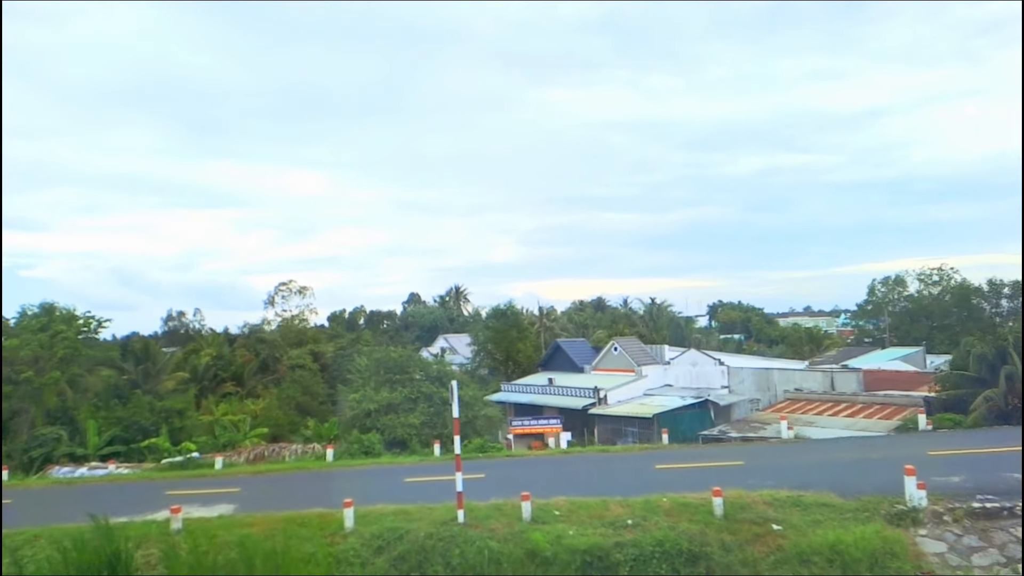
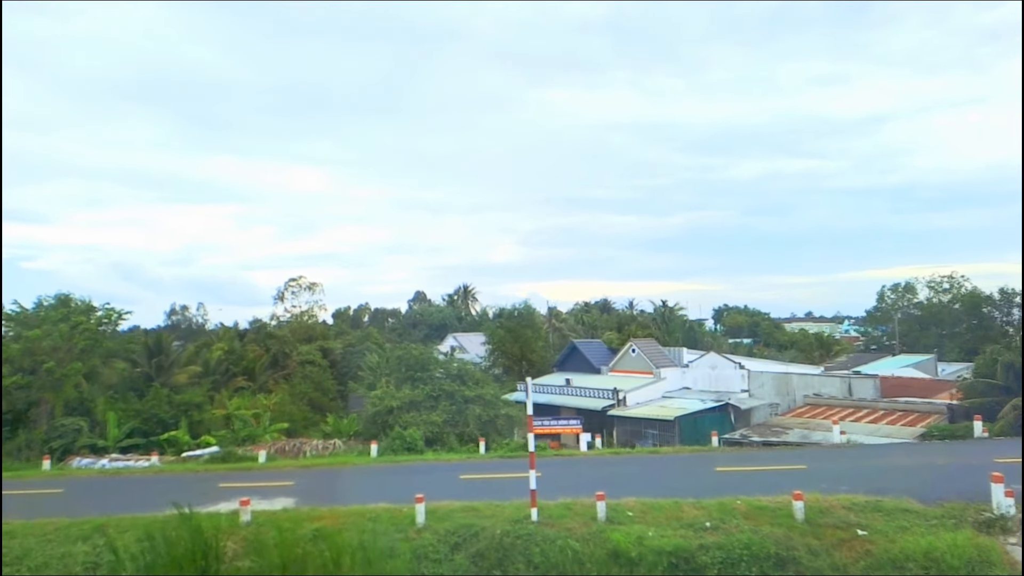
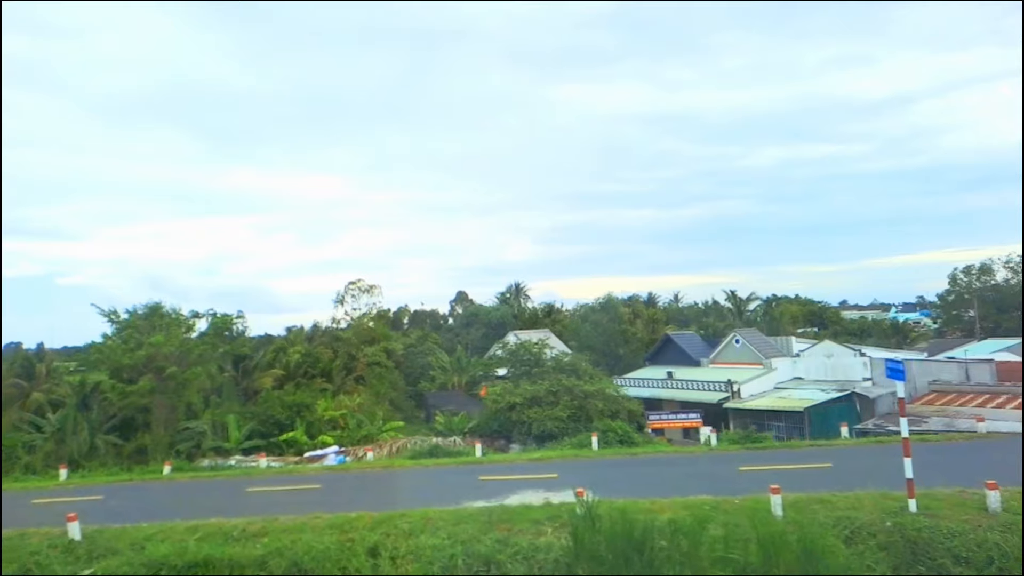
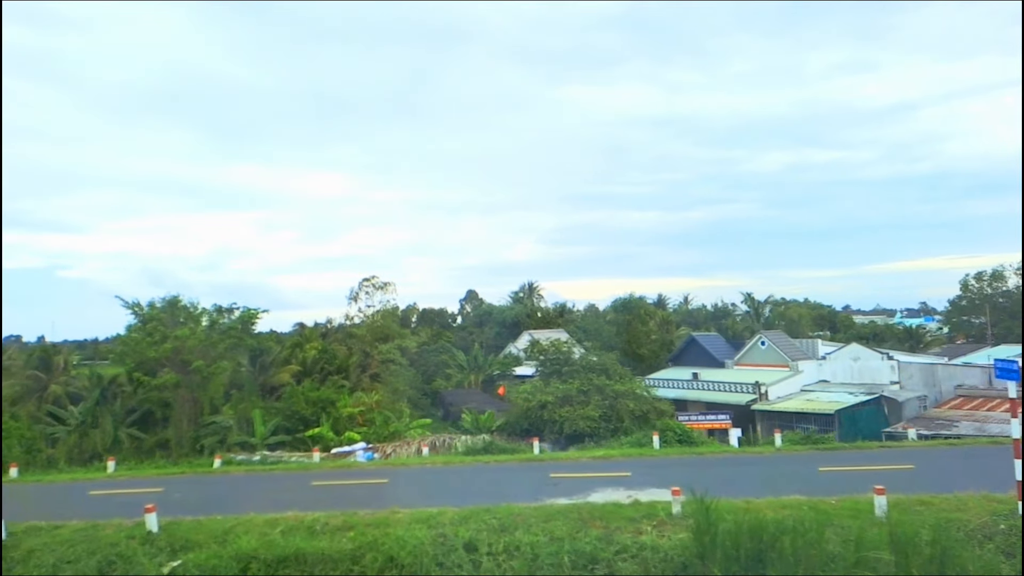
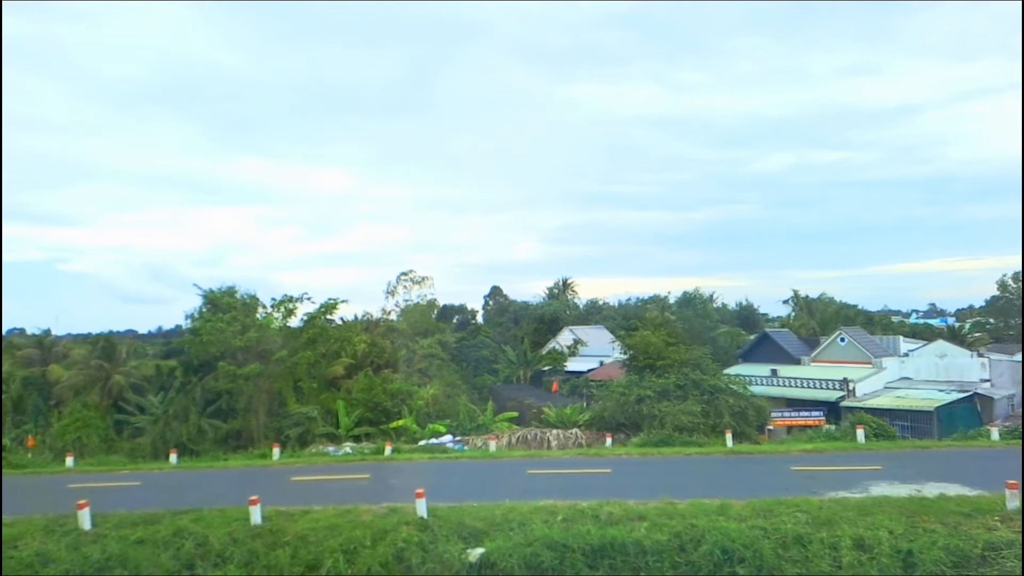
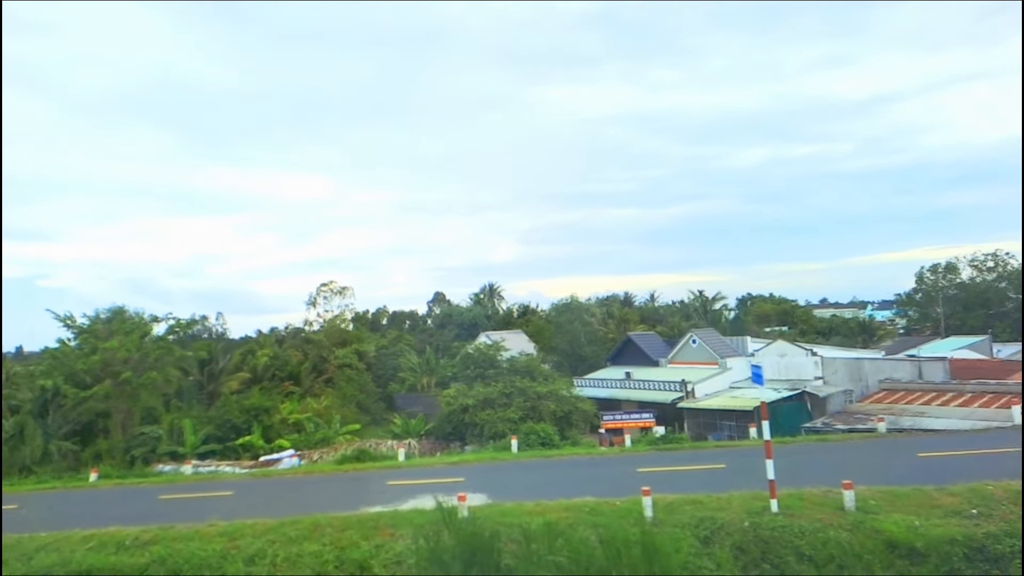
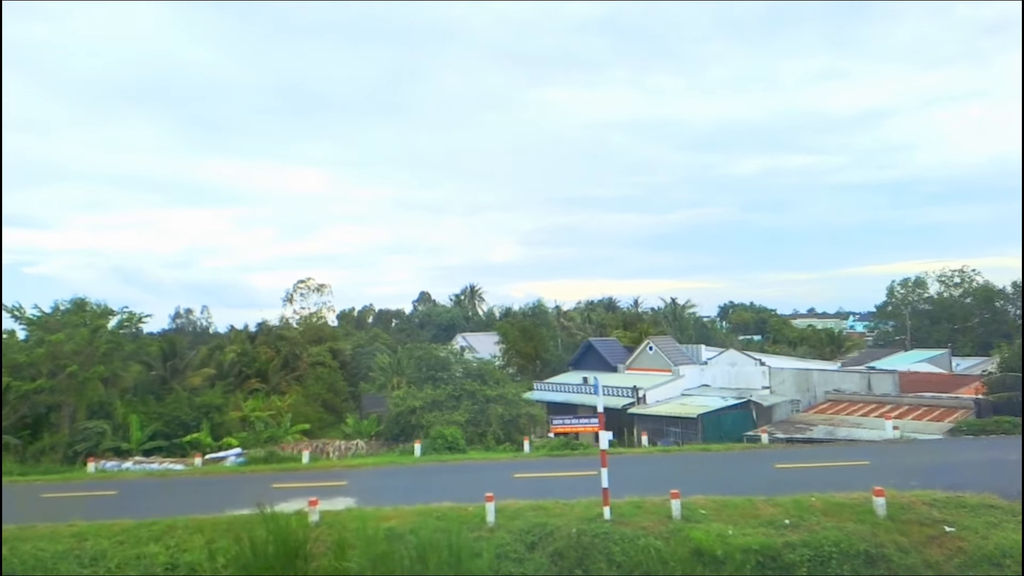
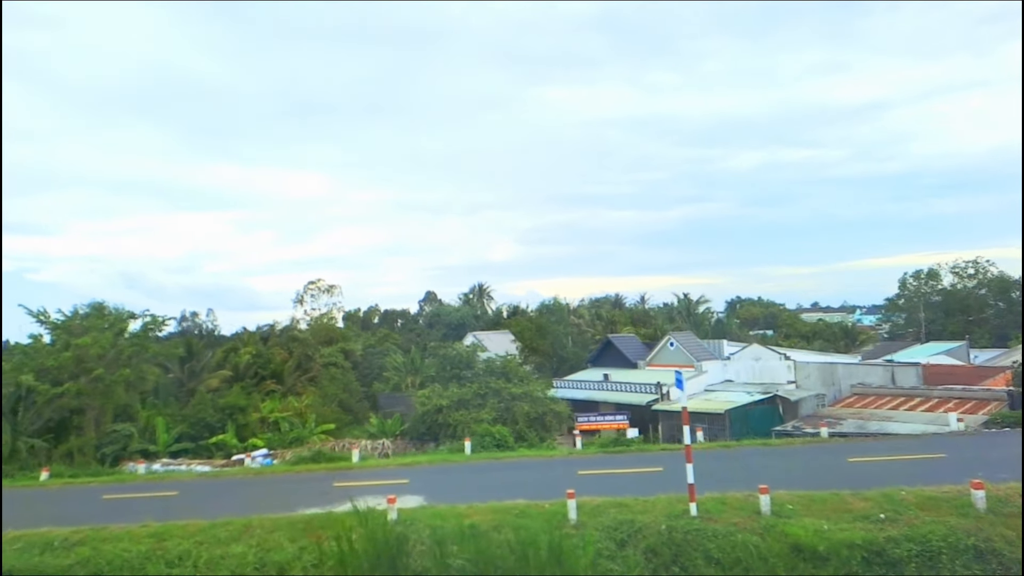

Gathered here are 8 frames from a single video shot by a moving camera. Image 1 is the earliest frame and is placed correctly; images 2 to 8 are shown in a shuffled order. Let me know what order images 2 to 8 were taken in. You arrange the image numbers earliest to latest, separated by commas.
2, 7, 8, 6, 3, 4, 5
